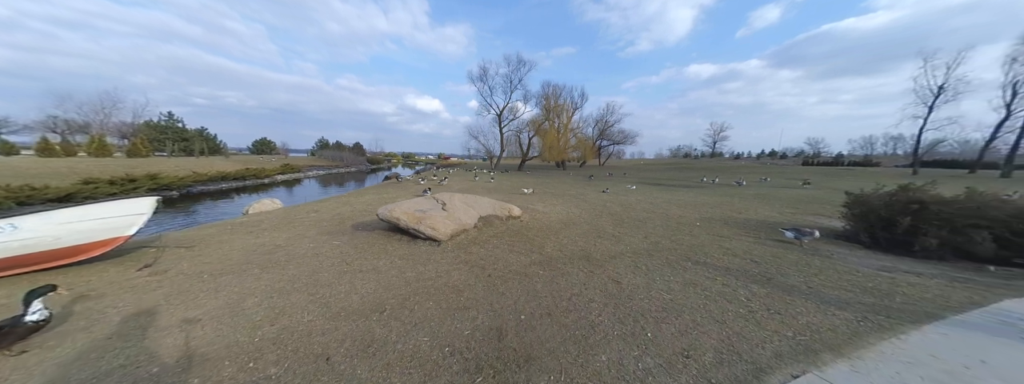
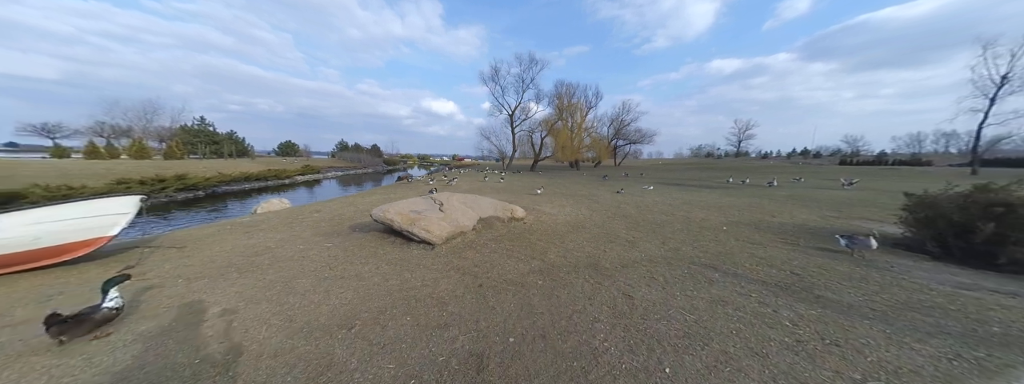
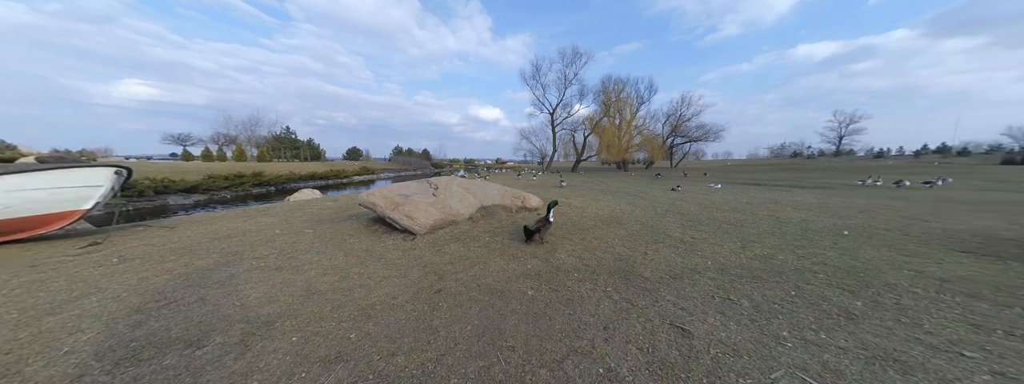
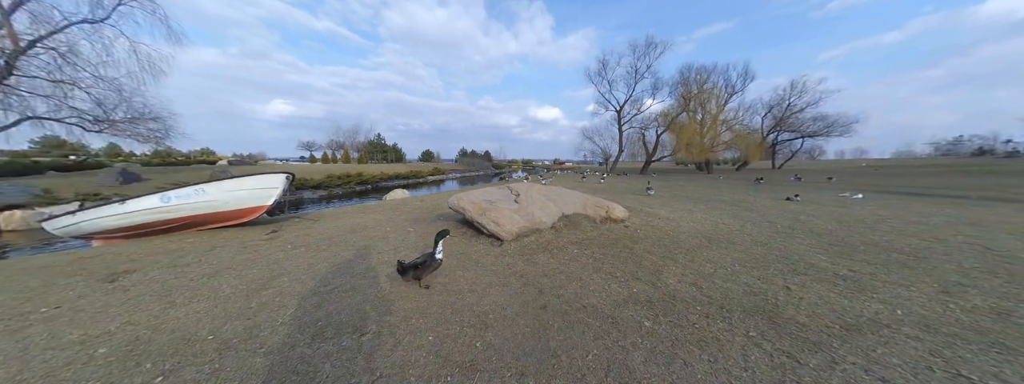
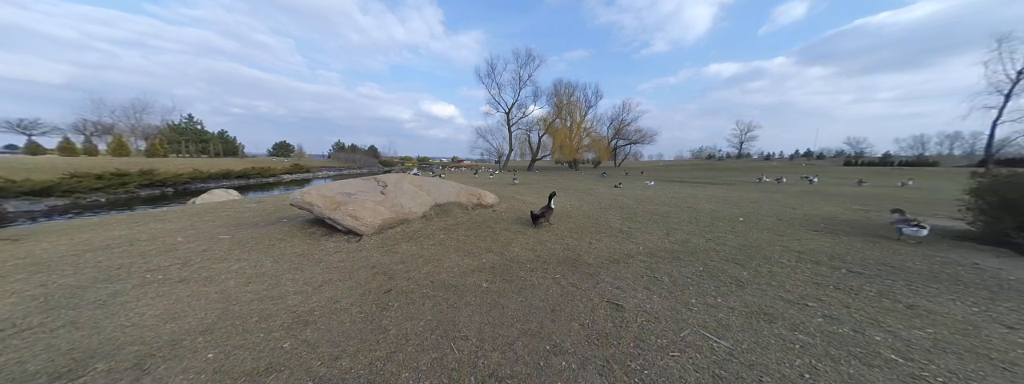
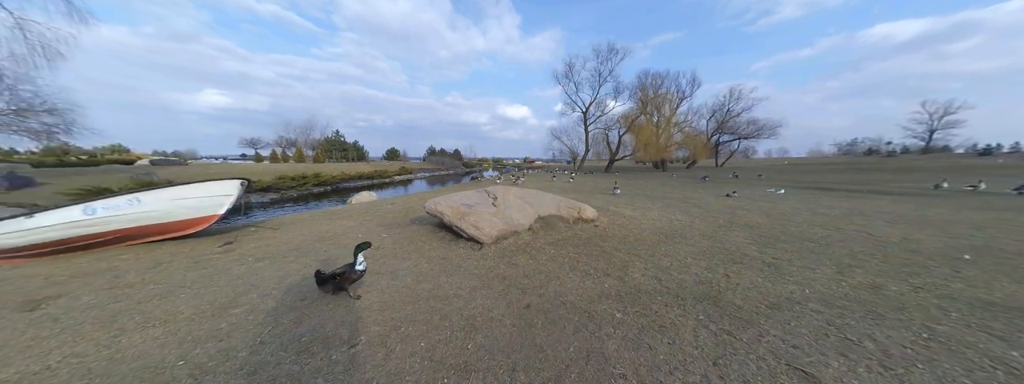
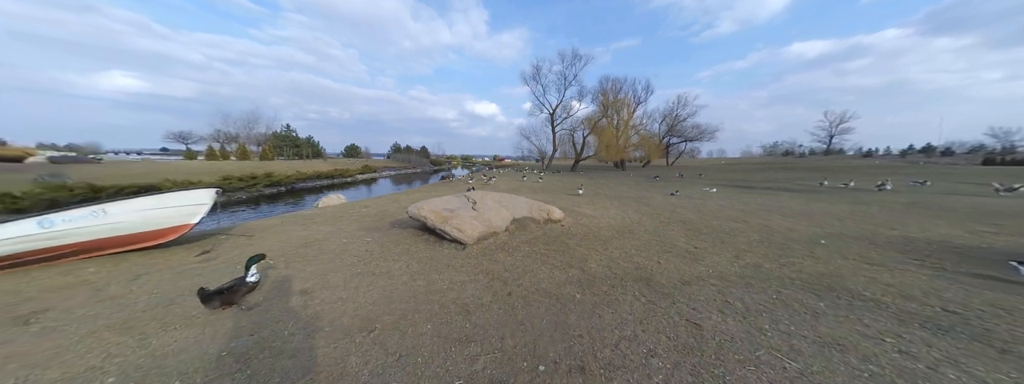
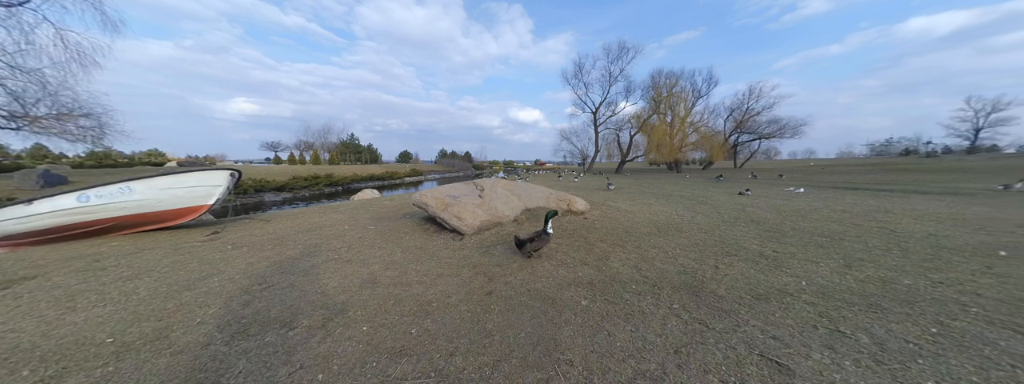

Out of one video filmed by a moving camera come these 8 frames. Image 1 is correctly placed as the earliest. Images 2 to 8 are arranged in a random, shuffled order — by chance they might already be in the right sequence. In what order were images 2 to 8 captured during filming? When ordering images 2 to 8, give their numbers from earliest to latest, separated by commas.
2, 7, 6, 4, 8, 3, 5
